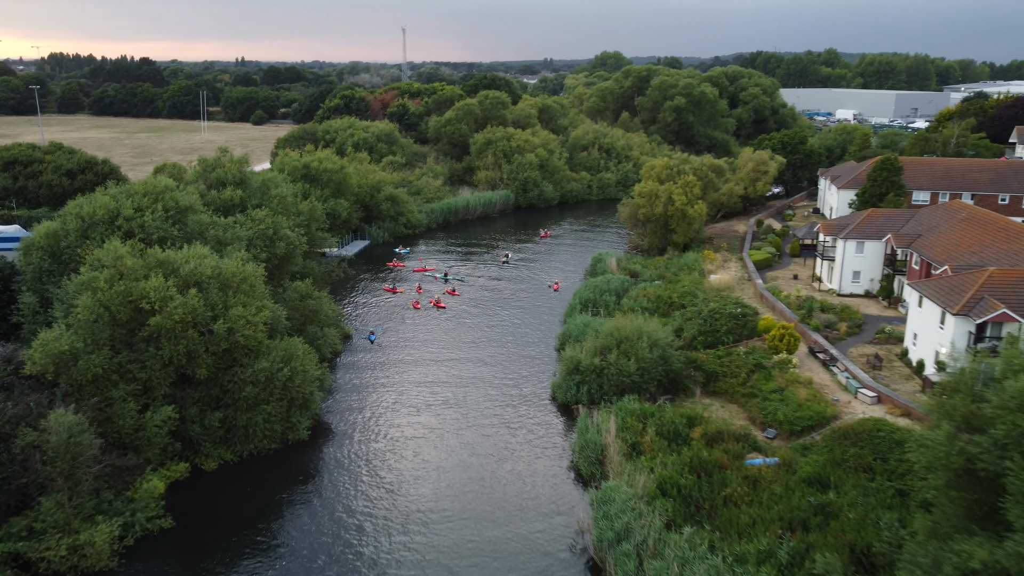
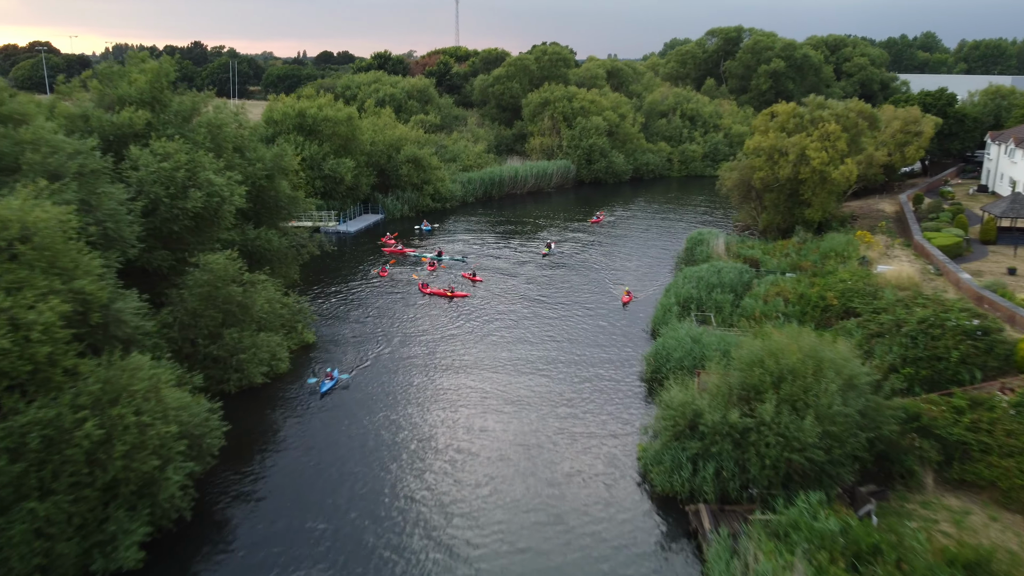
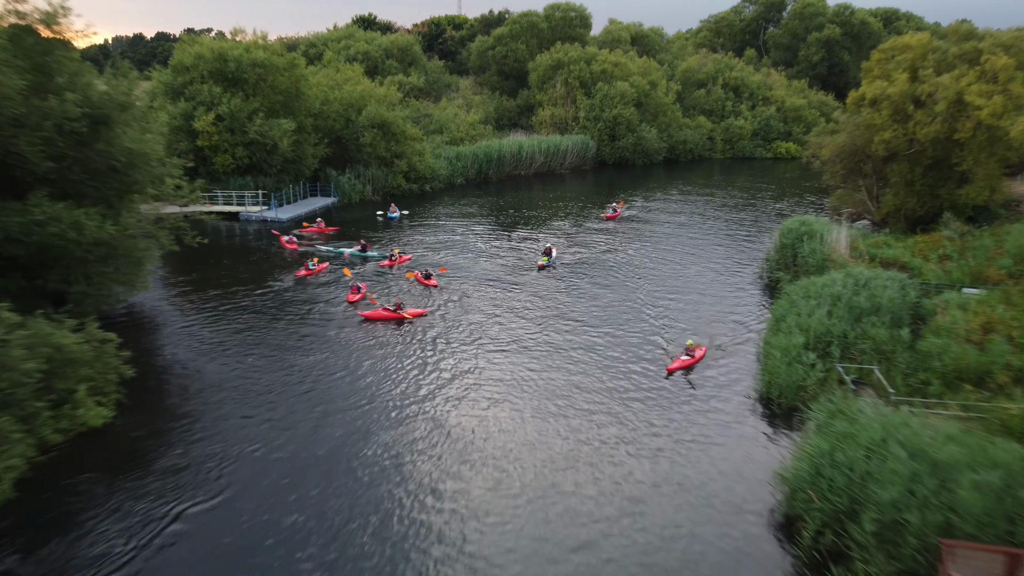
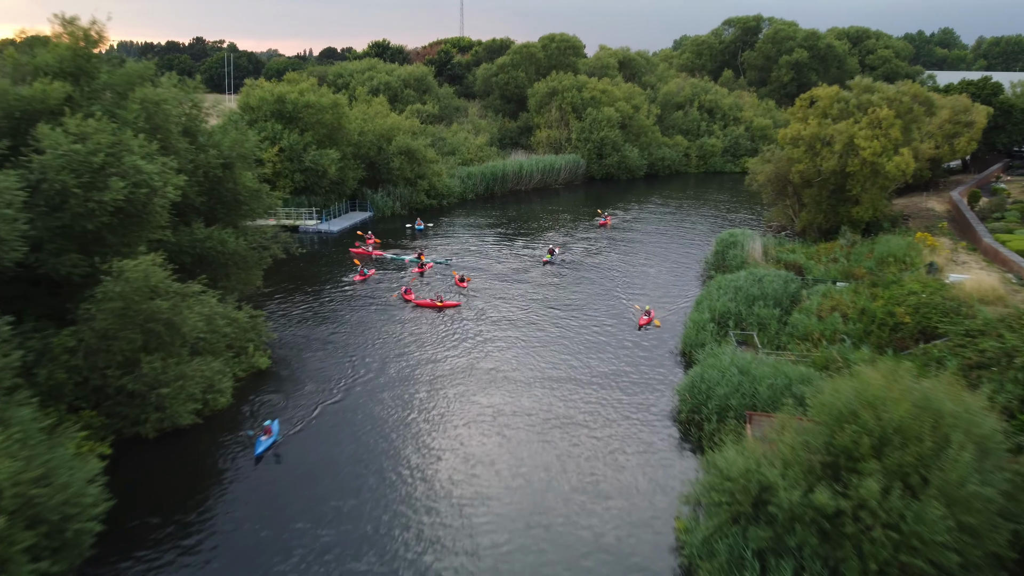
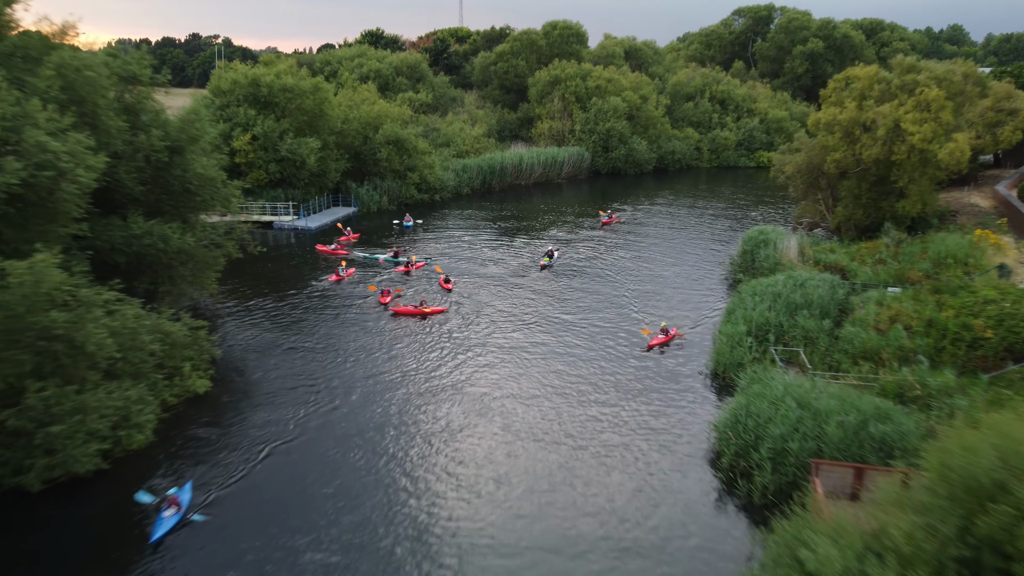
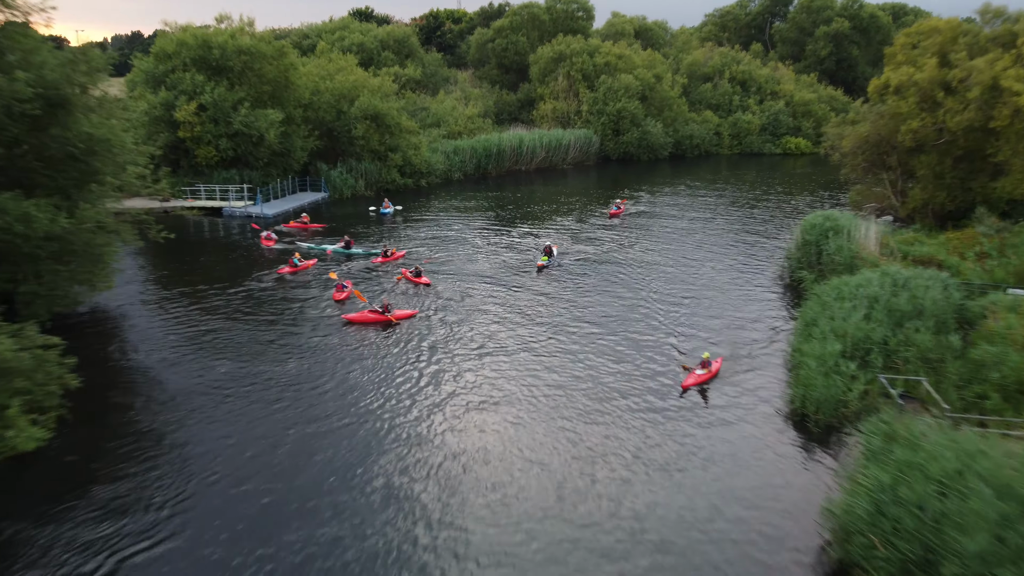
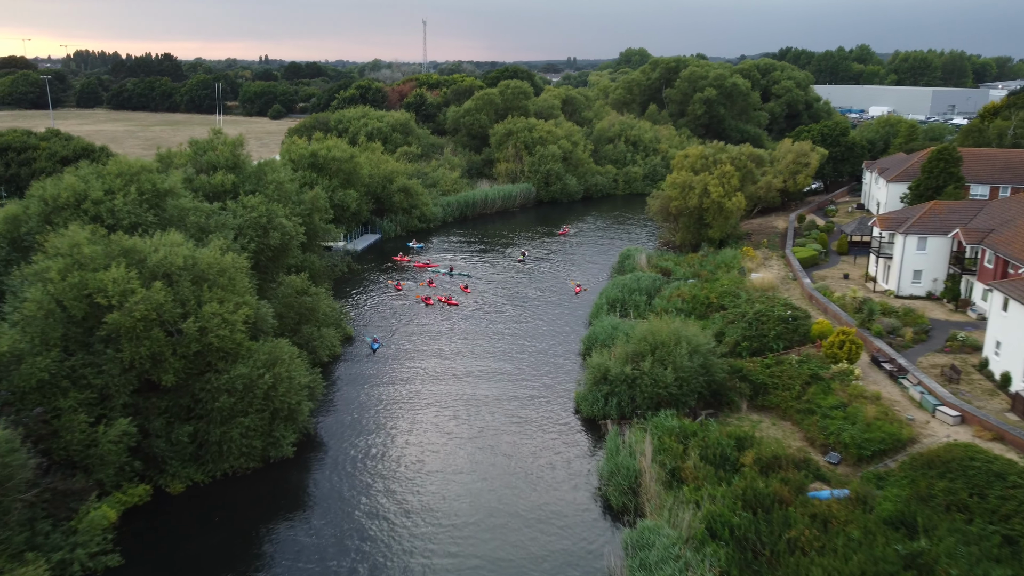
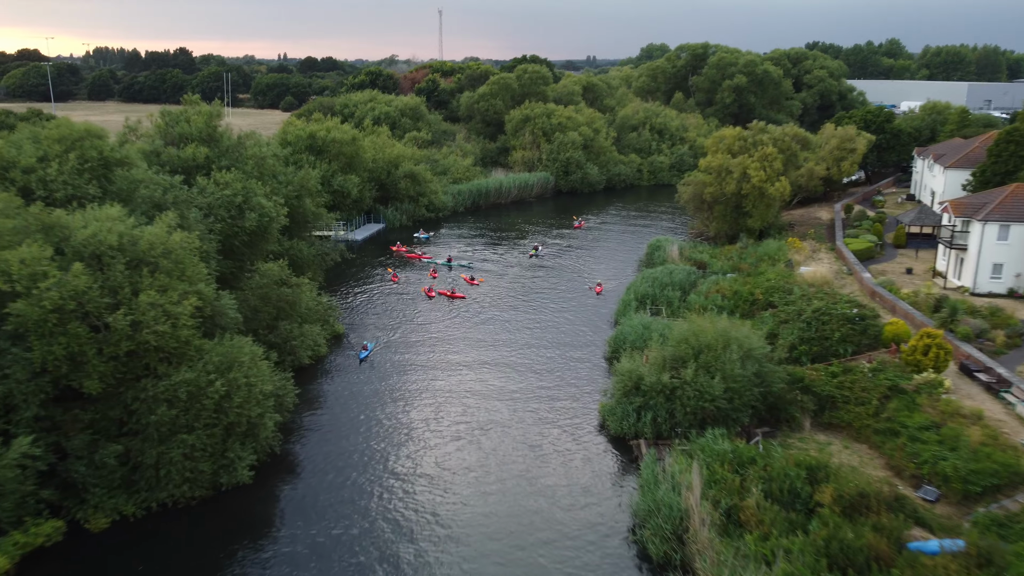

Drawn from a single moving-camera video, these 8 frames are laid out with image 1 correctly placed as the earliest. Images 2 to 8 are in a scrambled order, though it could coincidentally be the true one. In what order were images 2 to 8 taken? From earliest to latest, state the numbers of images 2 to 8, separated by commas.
7, 8, 2, 4, 5, 3, 6
